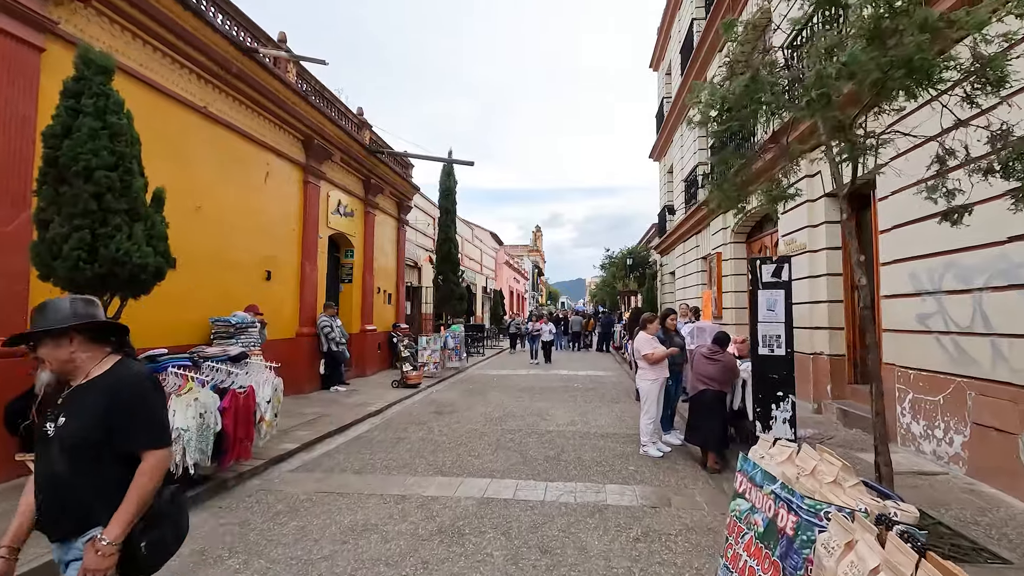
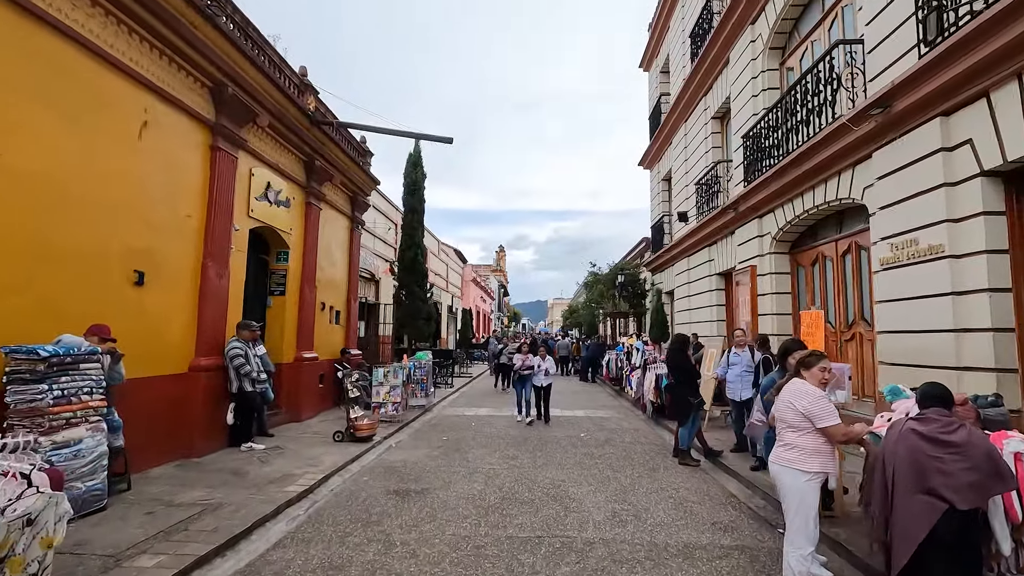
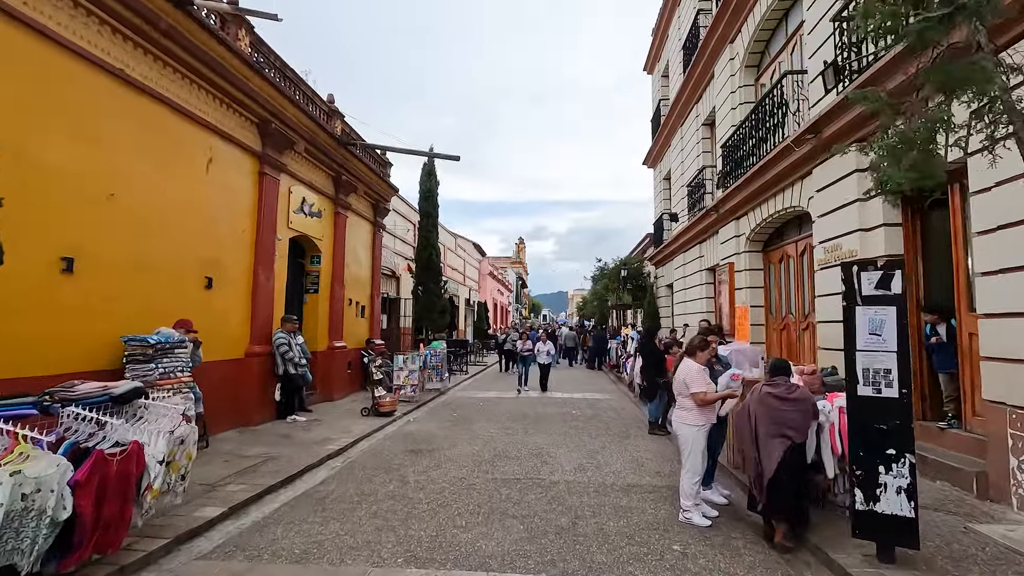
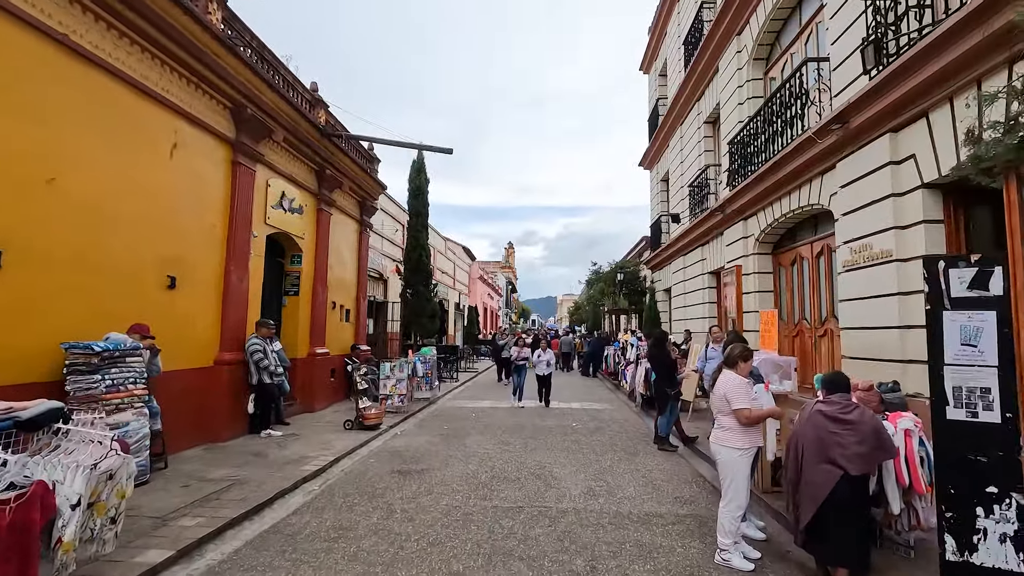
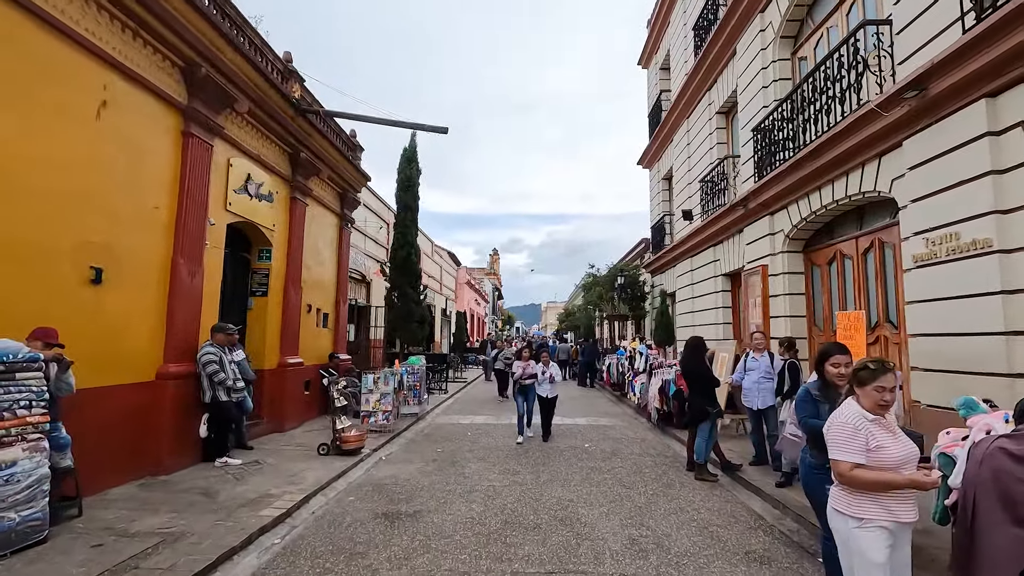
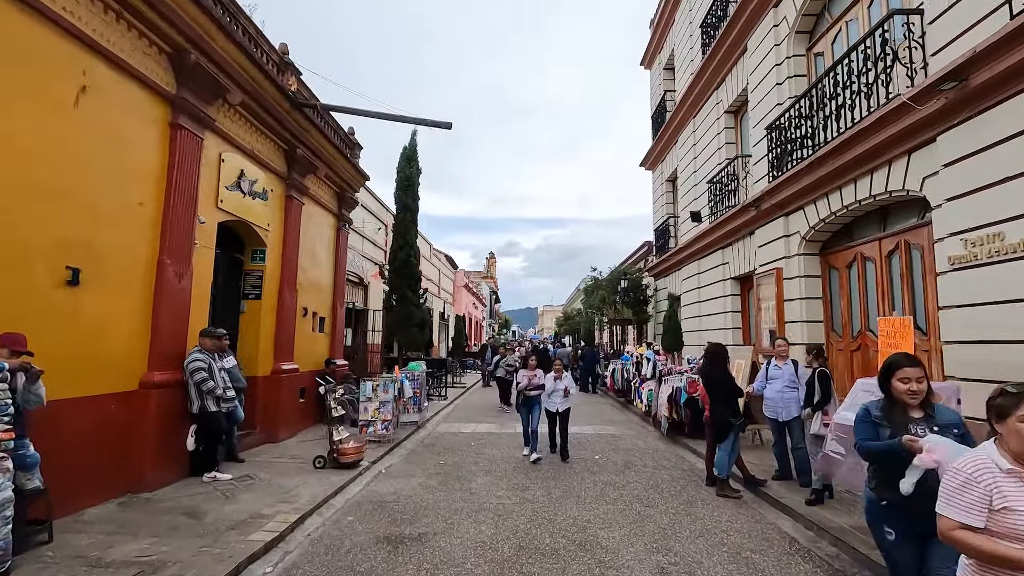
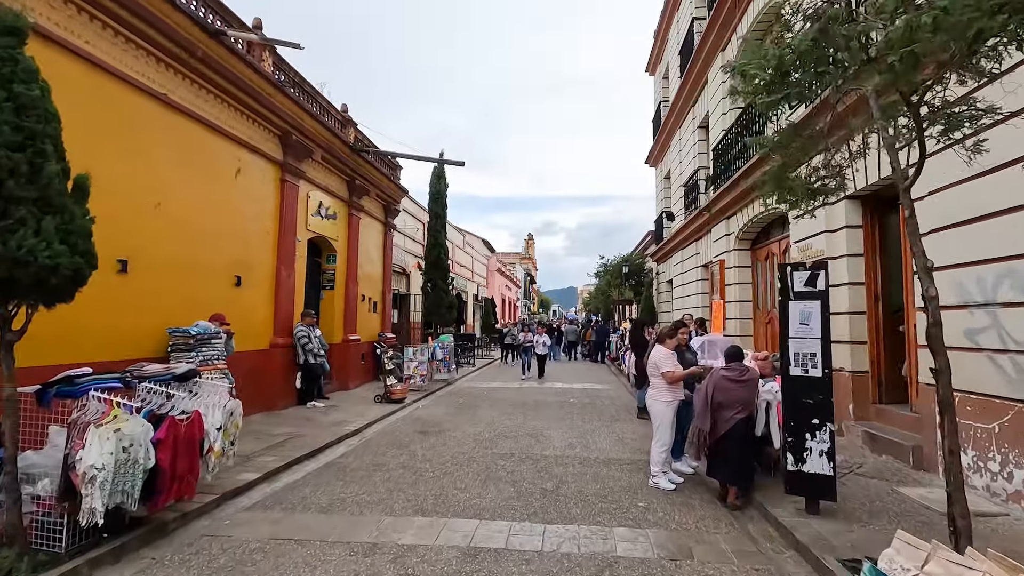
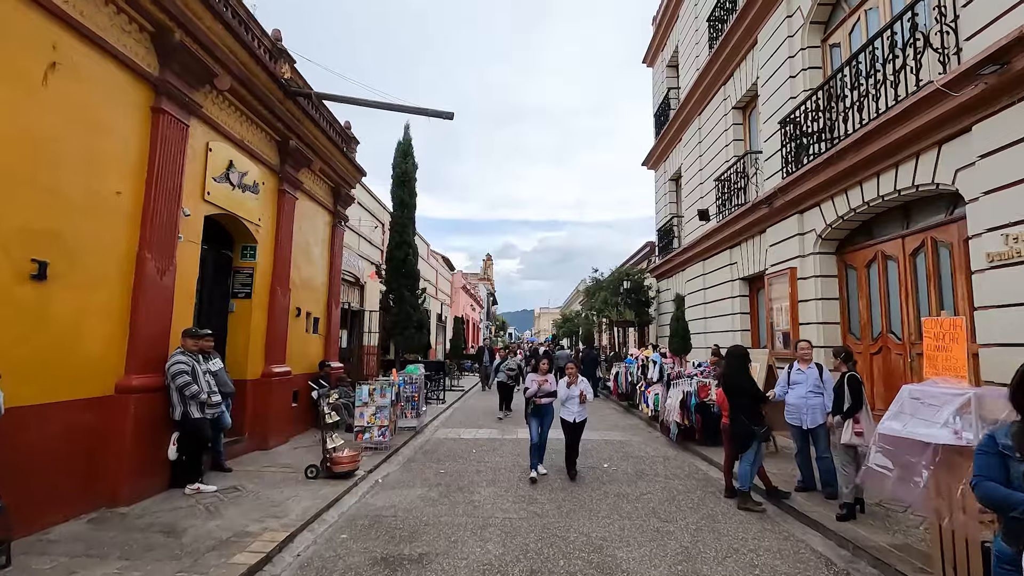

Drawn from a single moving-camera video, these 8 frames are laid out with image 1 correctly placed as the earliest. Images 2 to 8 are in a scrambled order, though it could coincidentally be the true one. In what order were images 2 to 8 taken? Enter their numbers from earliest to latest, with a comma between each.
7, 3, 4, 2, 5, 6, 8
